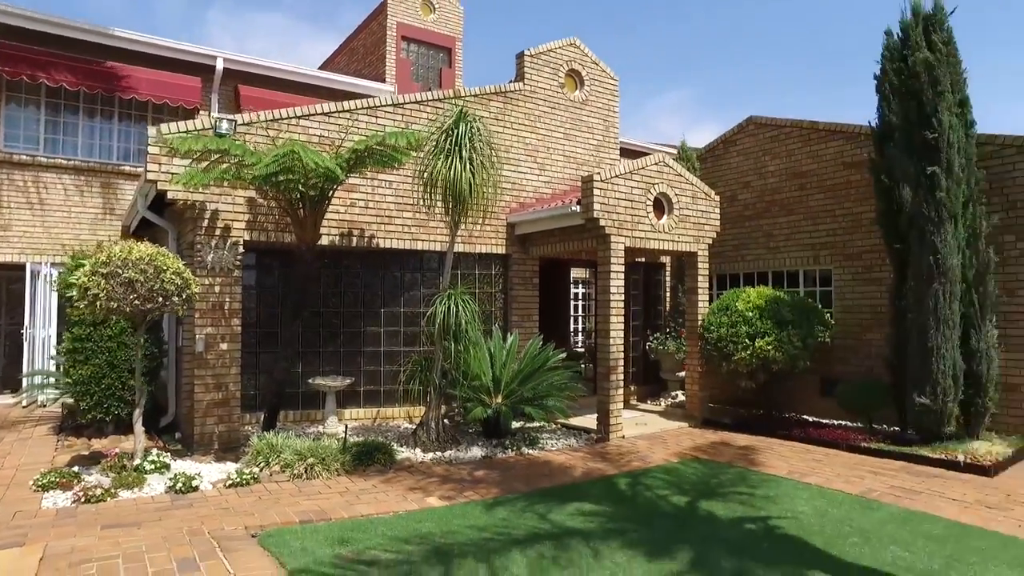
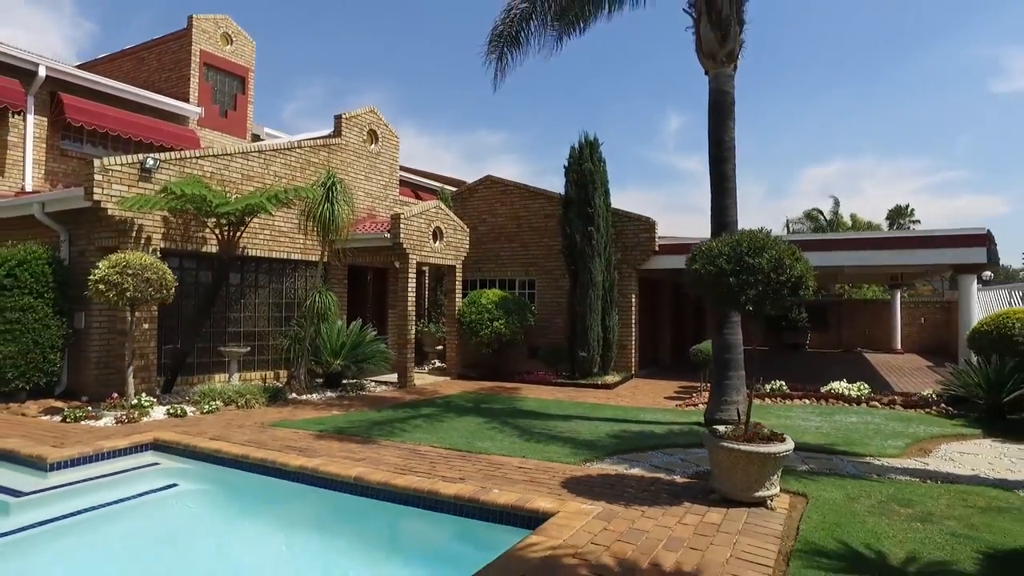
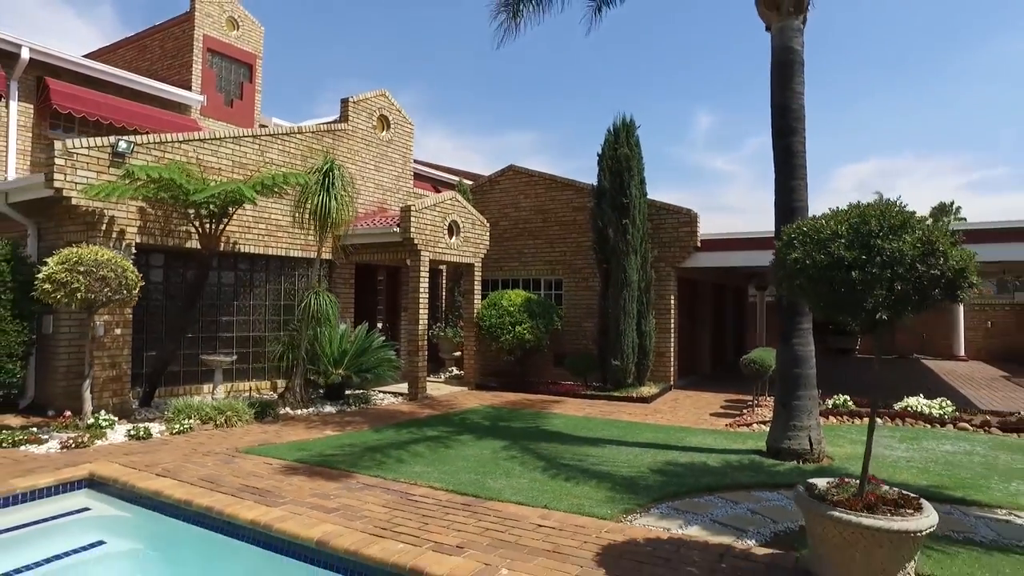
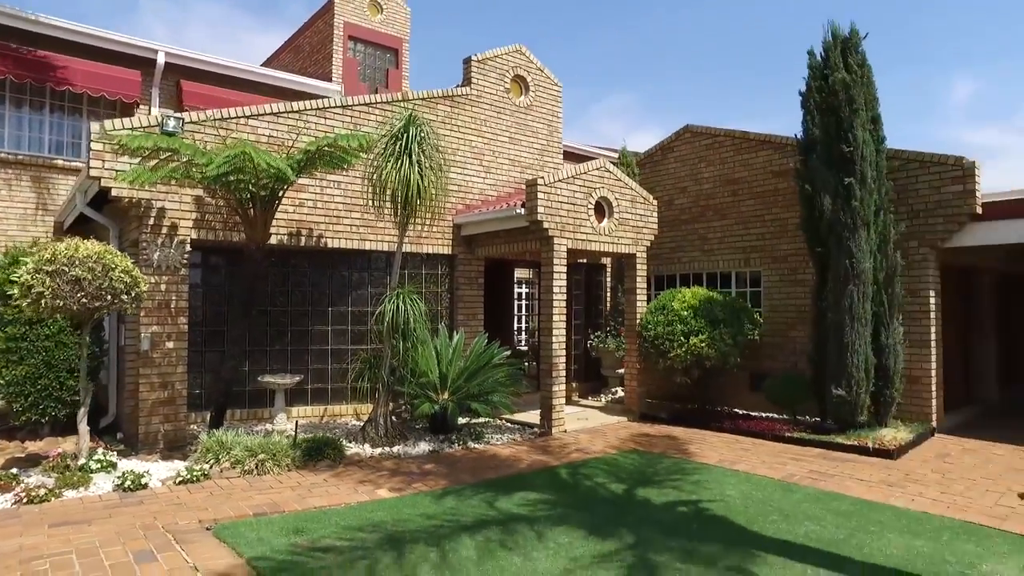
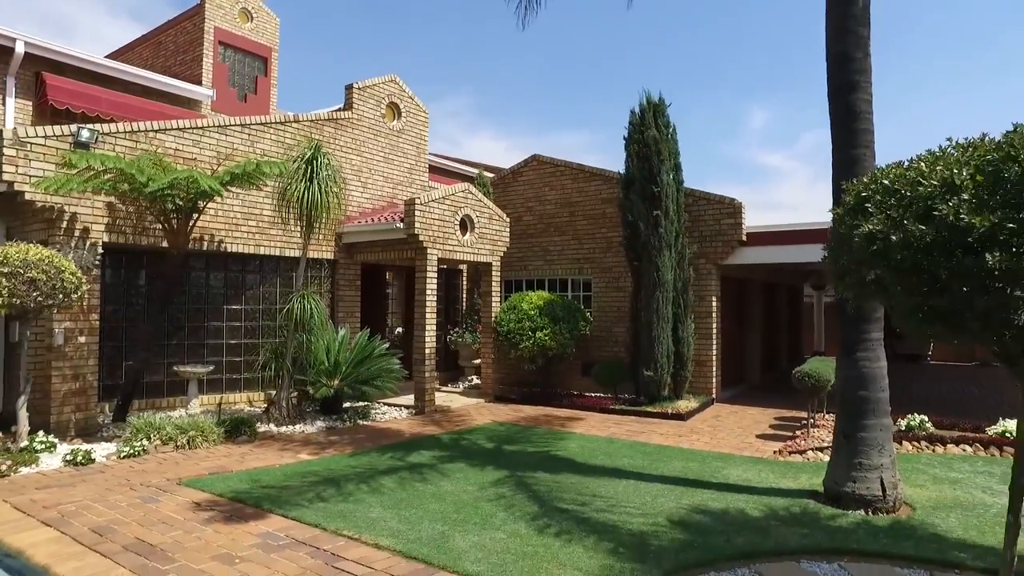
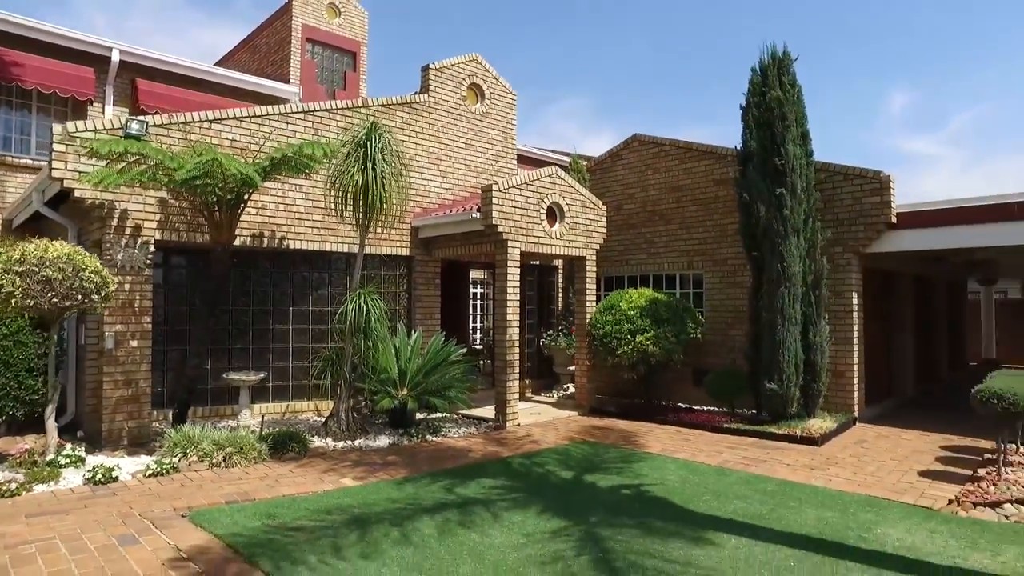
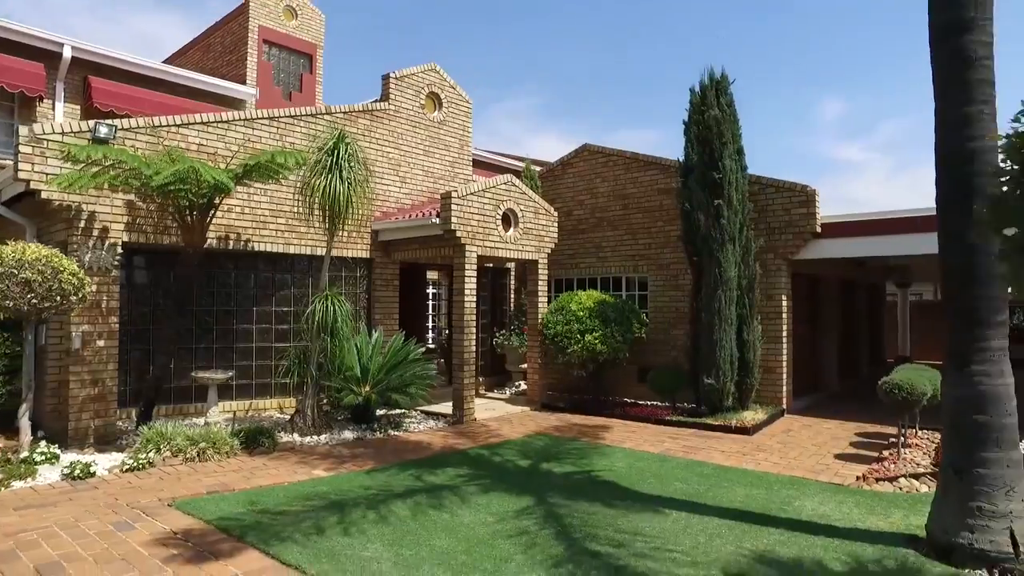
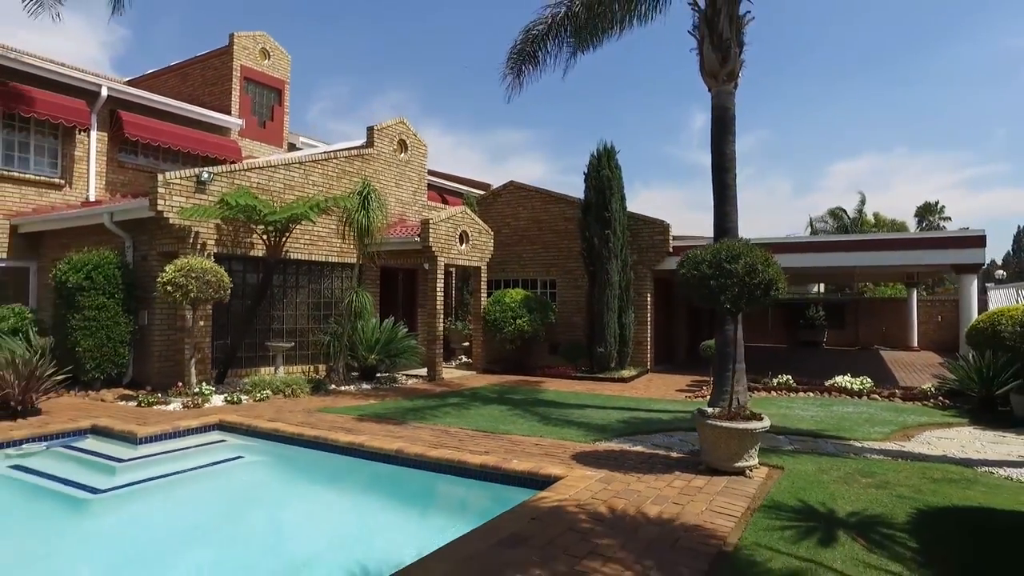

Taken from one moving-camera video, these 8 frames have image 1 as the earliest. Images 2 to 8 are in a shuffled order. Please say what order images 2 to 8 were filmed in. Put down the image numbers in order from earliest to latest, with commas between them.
4, 6, 7, 5, 3, 2, 8
